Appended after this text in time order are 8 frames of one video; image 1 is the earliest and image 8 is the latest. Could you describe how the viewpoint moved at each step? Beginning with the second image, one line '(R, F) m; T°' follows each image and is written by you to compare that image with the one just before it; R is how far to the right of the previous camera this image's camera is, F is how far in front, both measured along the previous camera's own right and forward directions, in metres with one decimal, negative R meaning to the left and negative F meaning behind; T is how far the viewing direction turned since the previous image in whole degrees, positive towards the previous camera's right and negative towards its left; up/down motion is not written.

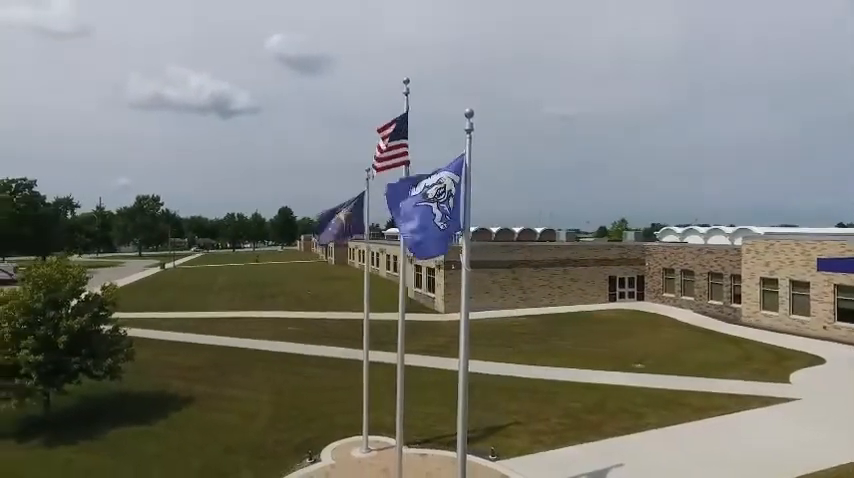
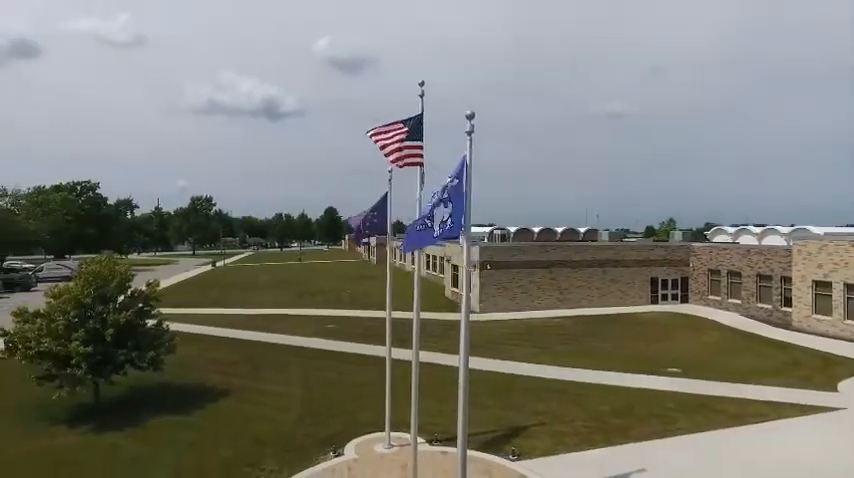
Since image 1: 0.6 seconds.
(+0.6, -0.1) m; -5°
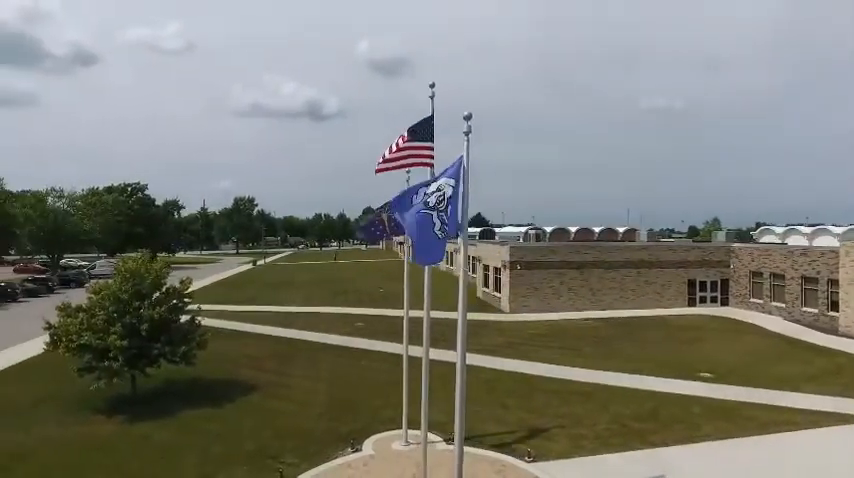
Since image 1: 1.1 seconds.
(+0.6, -0.1) m; -4°
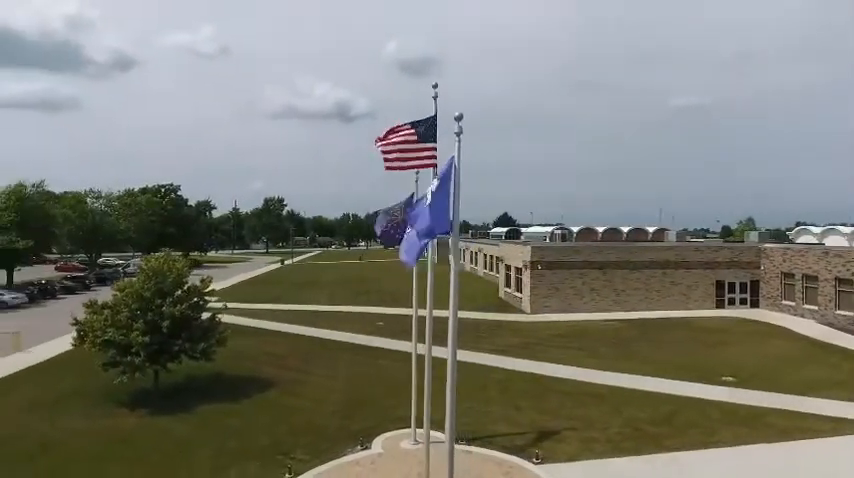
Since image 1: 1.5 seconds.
(+0.5, 0.0) m; -3°
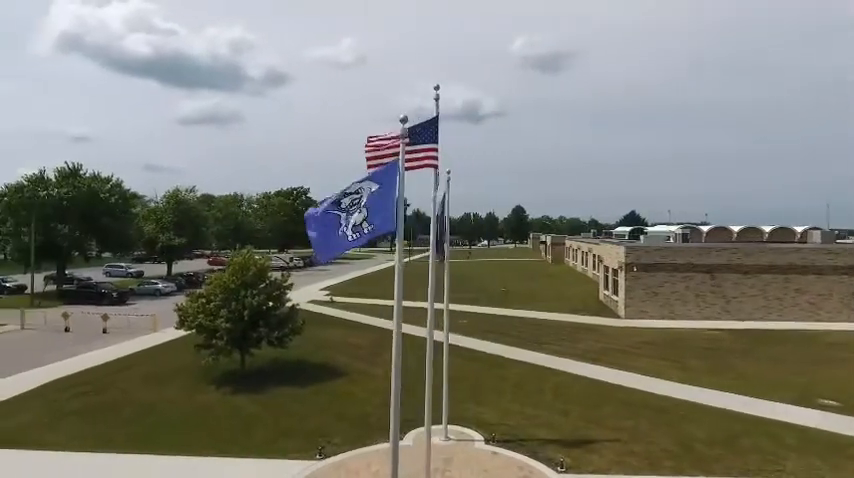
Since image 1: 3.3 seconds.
(+2.5, +0.1) m; -14°
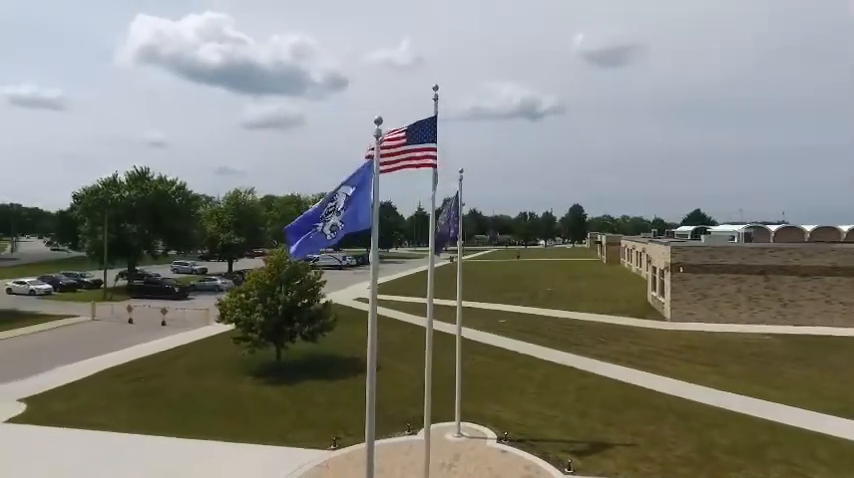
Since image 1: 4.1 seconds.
(+1.2, -0.1) m; -6°
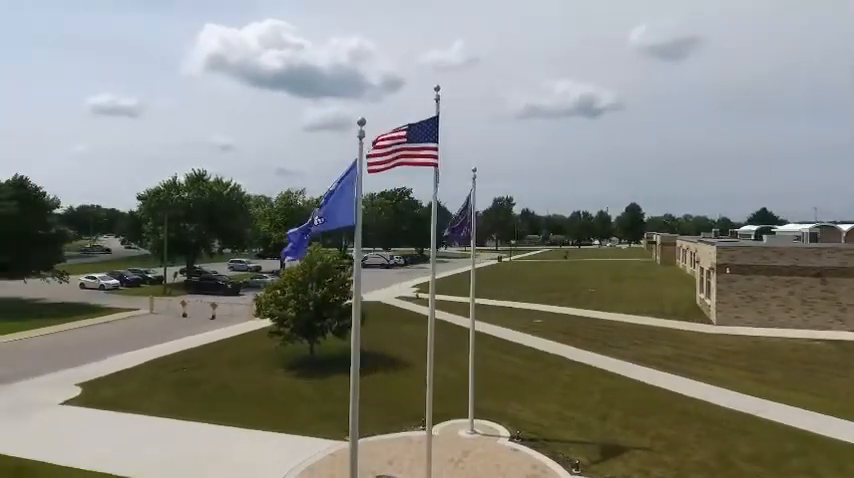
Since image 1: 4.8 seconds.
(+1.1, -0.1) m; -6°
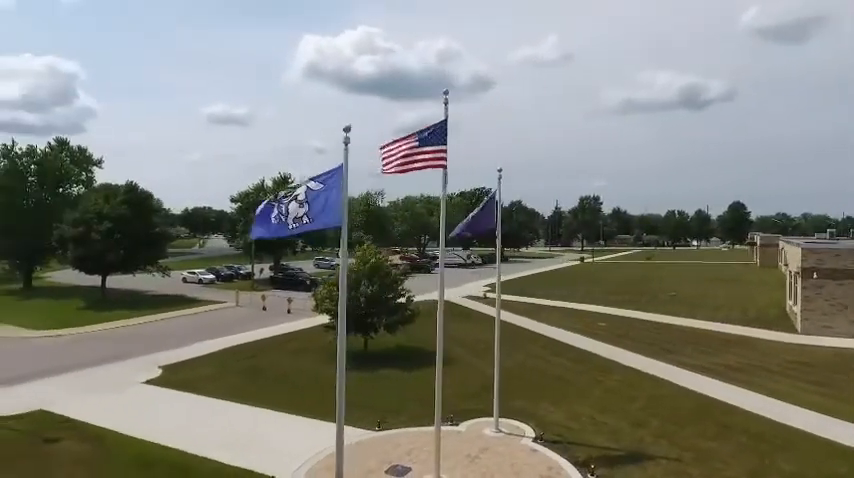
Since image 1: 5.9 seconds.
(+1.7, -0.2) m; -10°
